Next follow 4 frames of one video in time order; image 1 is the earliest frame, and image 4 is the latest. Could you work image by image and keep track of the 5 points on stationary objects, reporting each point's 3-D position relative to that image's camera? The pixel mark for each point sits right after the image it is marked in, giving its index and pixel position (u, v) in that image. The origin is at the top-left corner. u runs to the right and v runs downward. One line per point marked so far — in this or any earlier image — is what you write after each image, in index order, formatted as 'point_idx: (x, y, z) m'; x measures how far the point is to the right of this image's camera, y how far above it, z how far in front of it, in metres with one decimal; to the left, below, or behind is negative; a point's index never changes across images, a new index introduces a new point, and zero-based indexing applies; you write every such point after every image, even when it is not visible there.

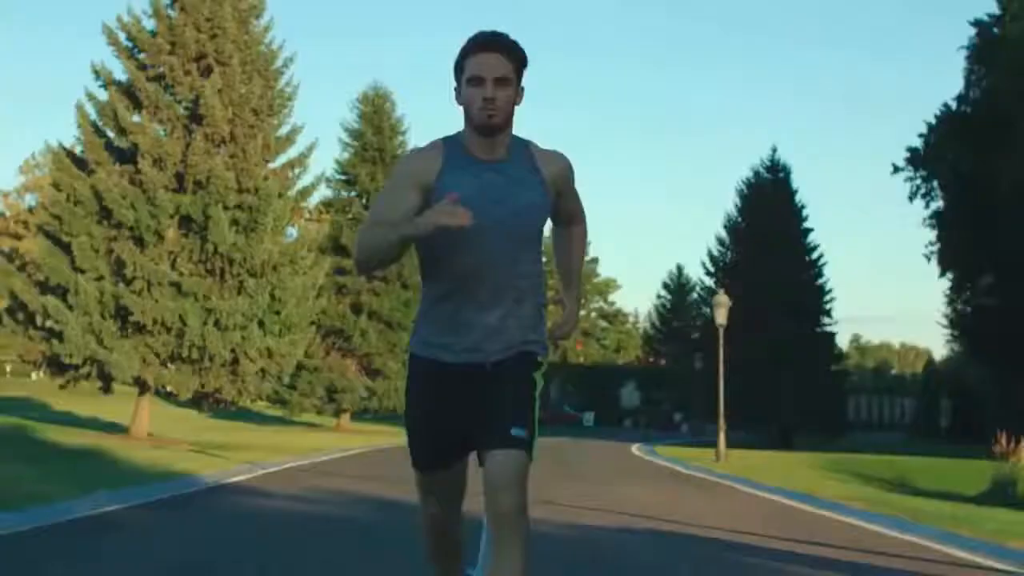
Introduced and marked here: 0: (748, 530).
0: (+2.3, -2.3, +14.9) m
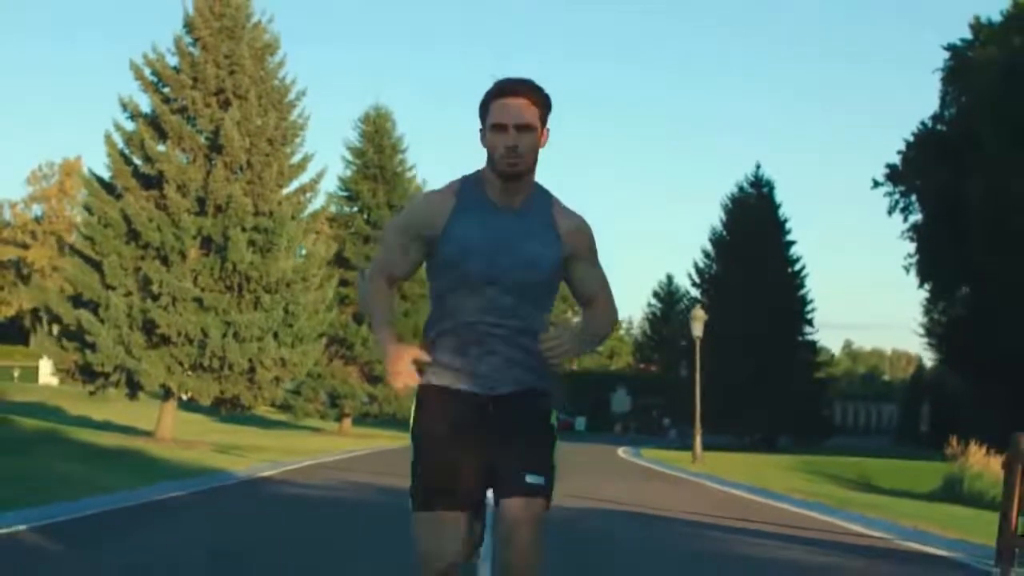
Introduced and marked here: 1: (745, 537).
0: (+2.3, -2.5, +16.9) m
1: (+2.1, -2.3, +14.0) m
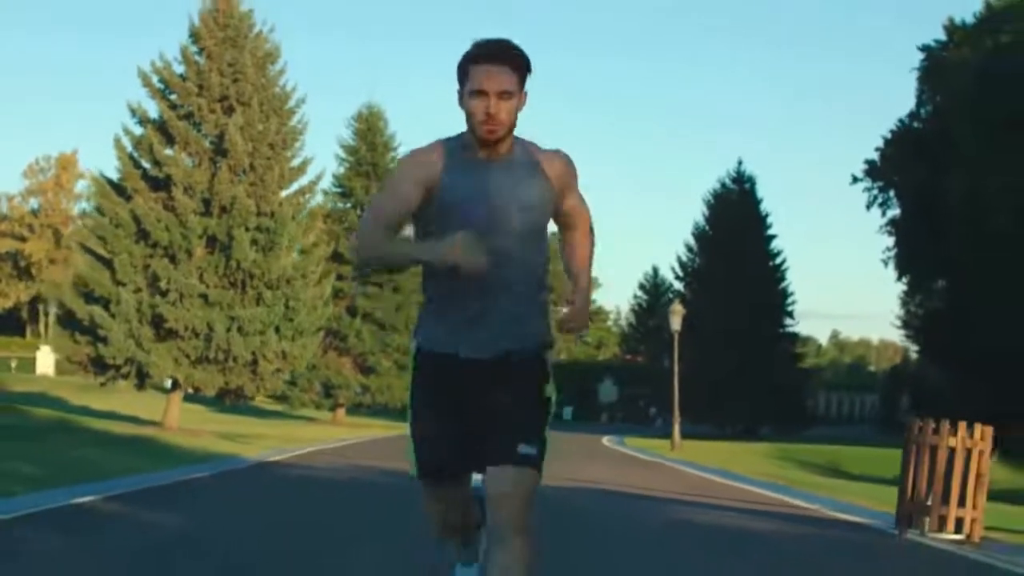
0: (+2.1, -2.5, +18.4) m
1: (+2.0, -2.3, +15.4) m
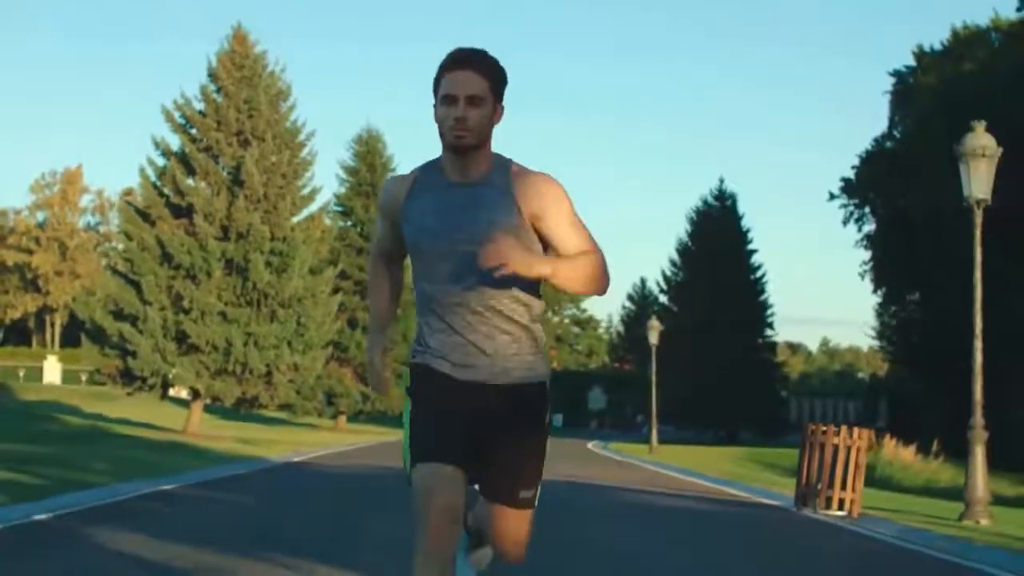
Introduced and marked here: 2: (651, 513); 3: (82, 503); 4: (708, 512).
0: (+2.0, -2.8, +20.8) m
1: (+1.9, -2.6, +17.9) m
2: (+1.4, -2.4, +16.3) m
3: (-4.7, -2.3, +16.4) m
4: (+2.1, -2.5, +16.4) m
